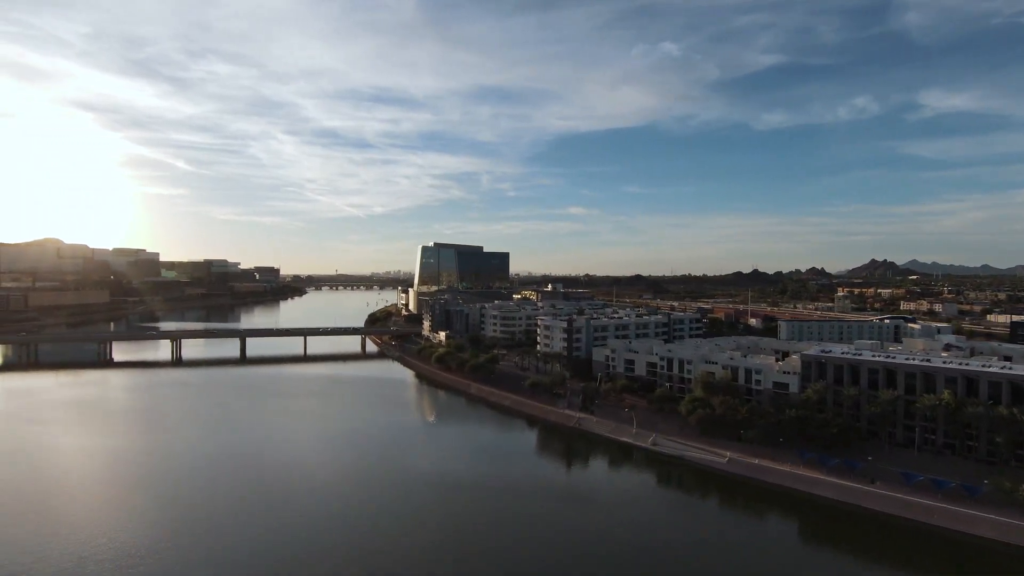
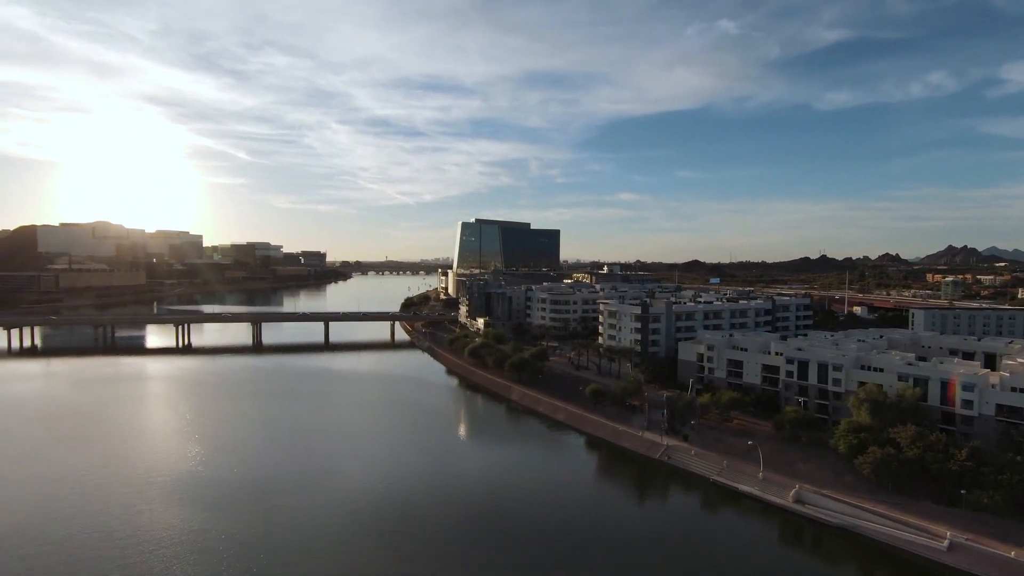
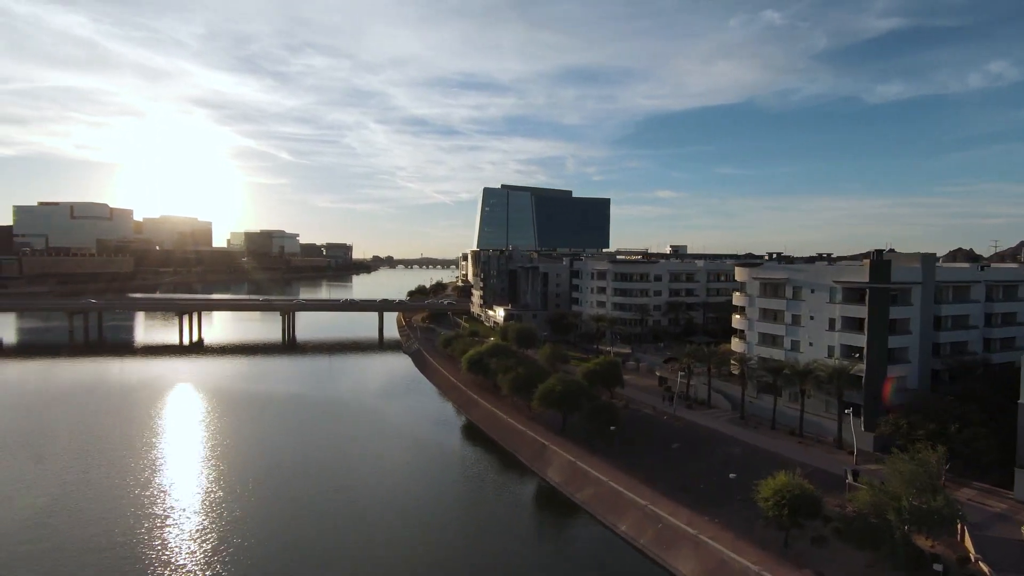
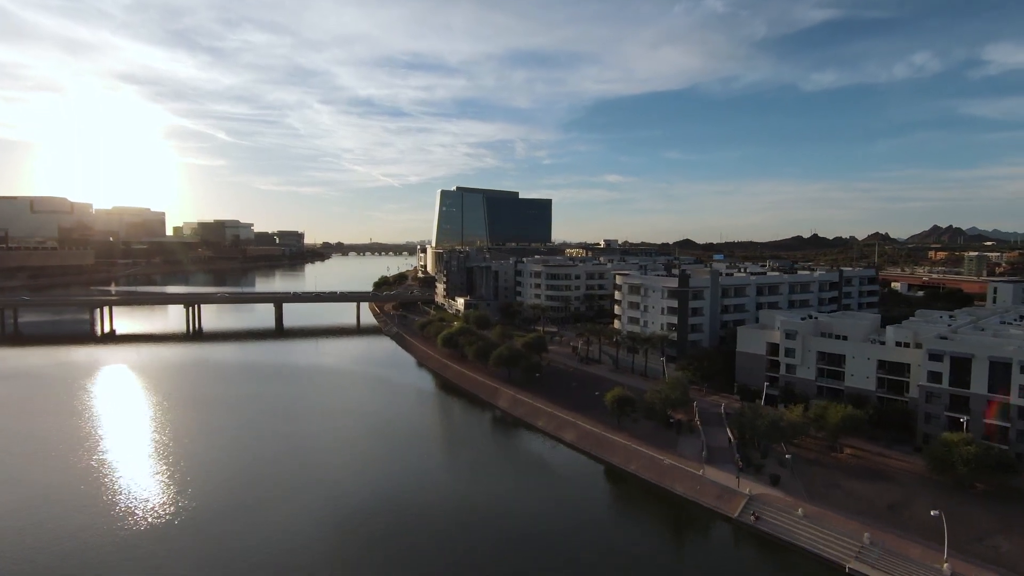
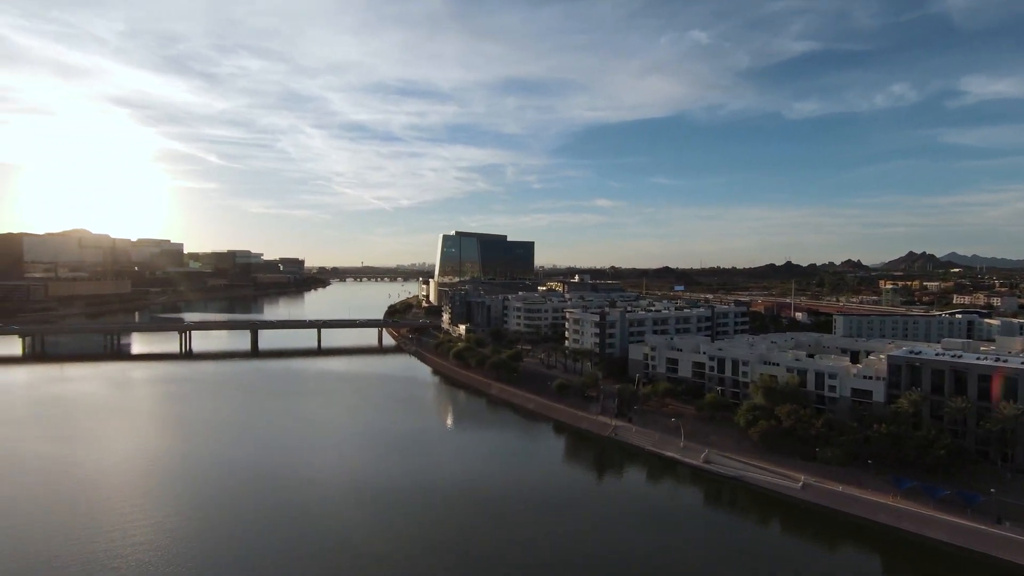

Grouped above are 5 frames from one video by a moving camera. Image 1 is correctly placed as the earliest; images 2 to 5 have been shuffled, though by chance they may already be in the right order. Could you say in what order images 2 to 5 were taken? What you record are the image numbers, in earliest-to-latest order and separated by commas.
5, 2, 4, 3
